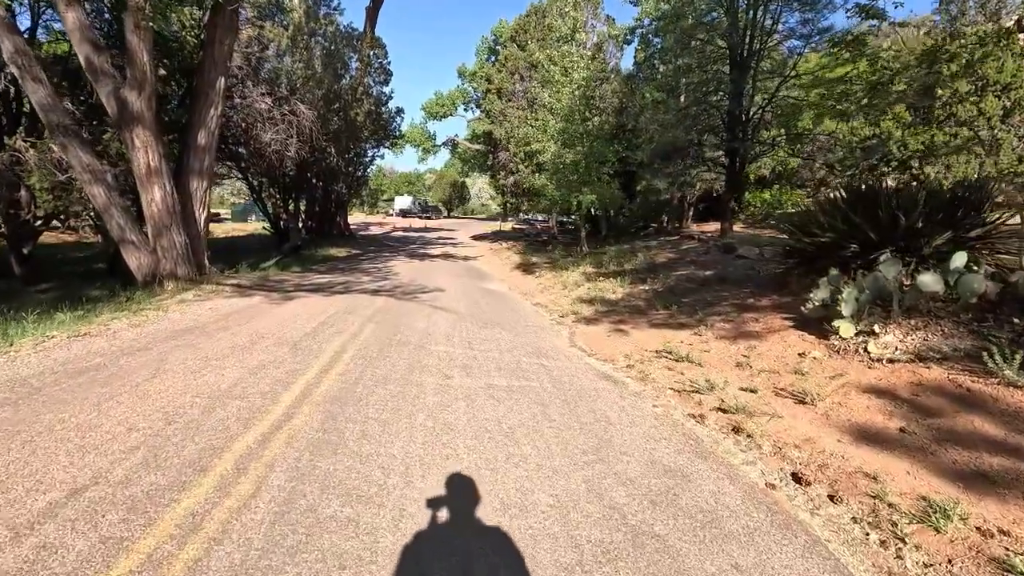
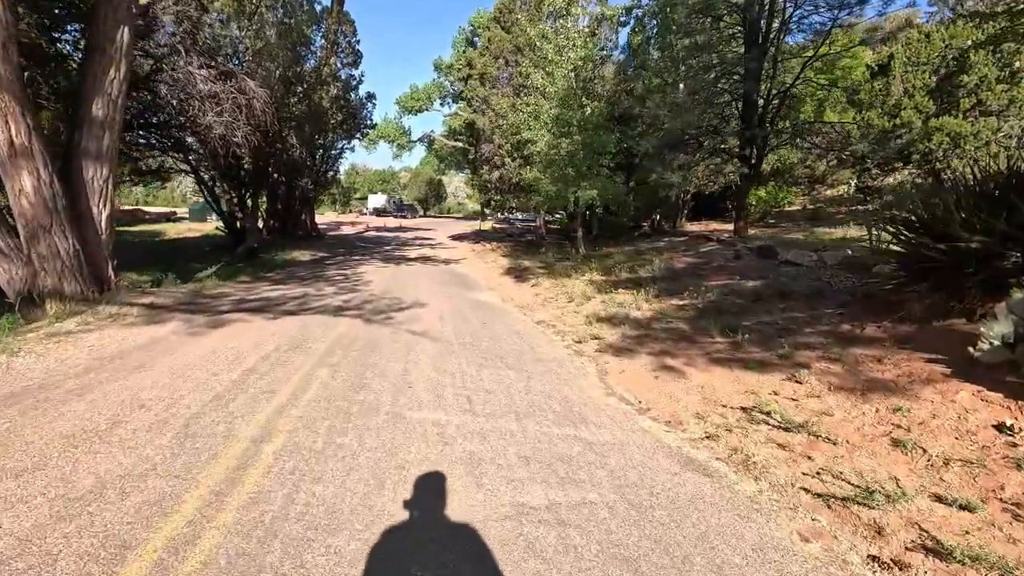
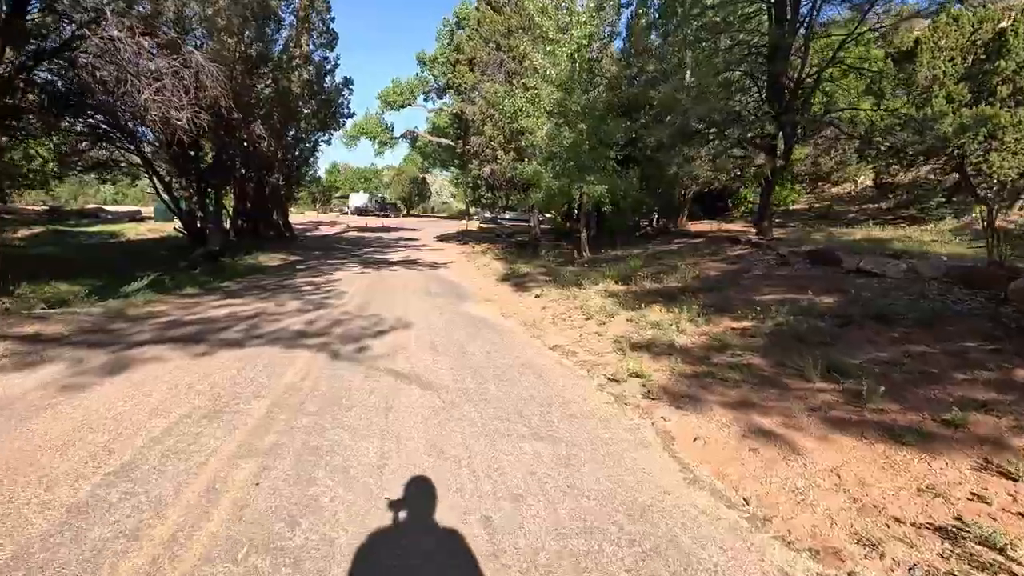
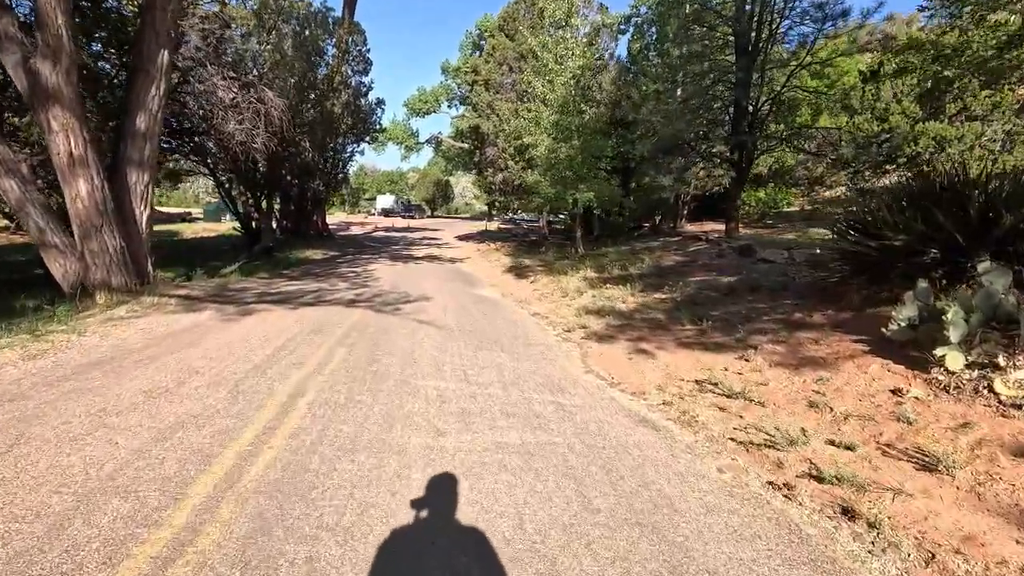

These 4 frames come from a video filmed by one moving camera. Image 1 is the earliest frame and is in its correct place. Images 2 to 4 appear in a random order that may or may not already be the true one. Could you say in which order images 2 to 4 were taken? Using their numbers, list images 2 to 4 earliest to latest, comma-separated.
4, 2, 3
